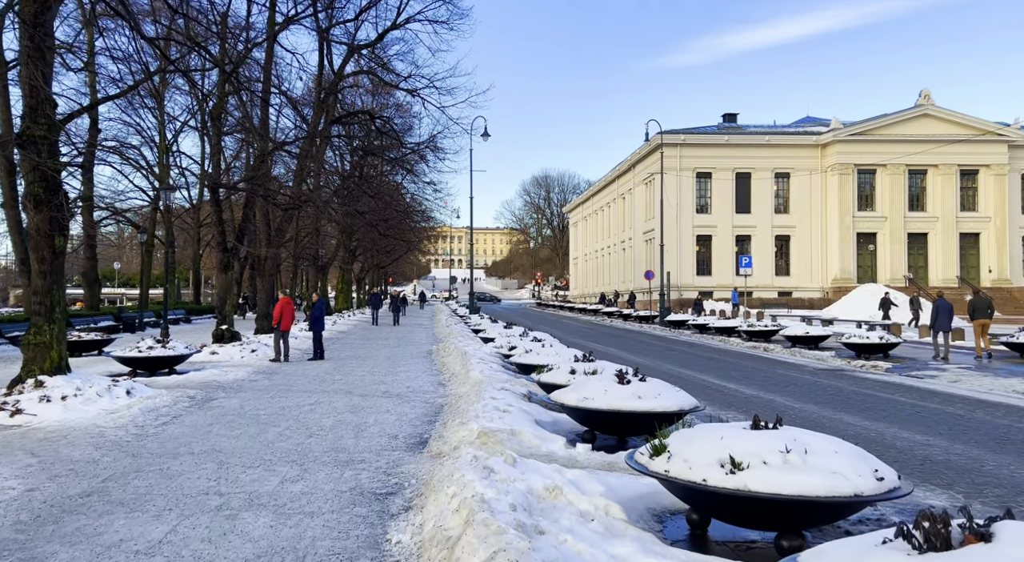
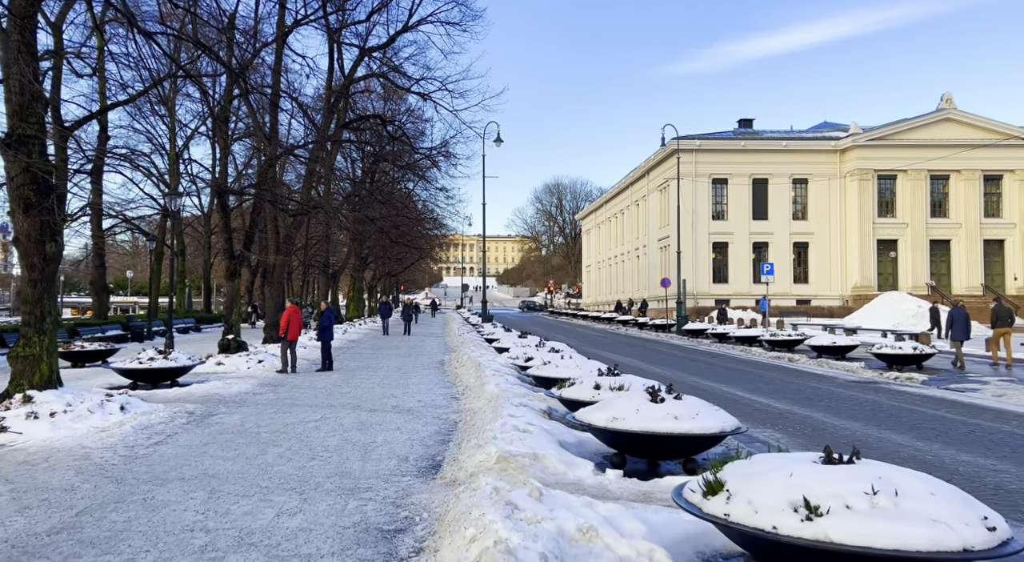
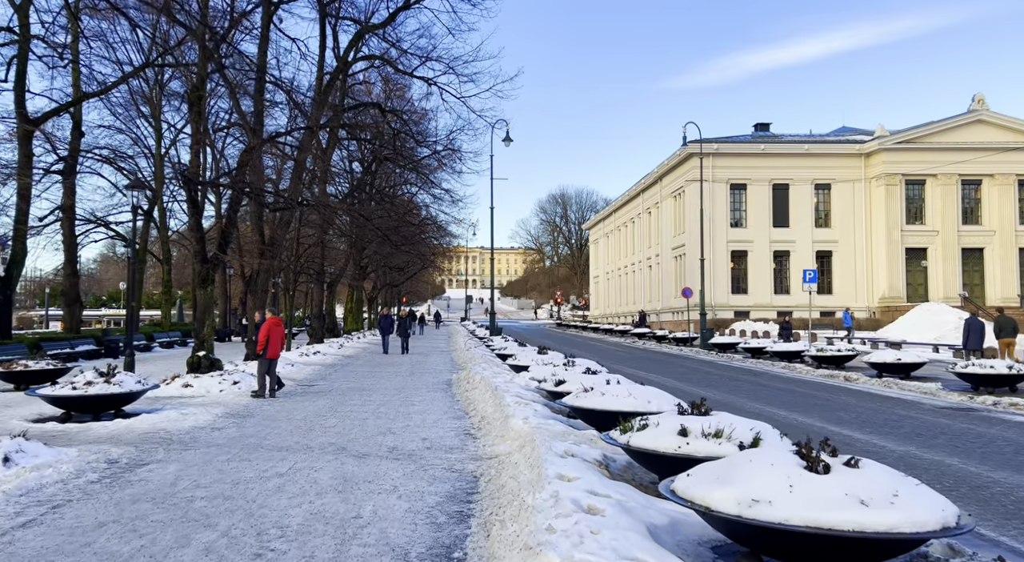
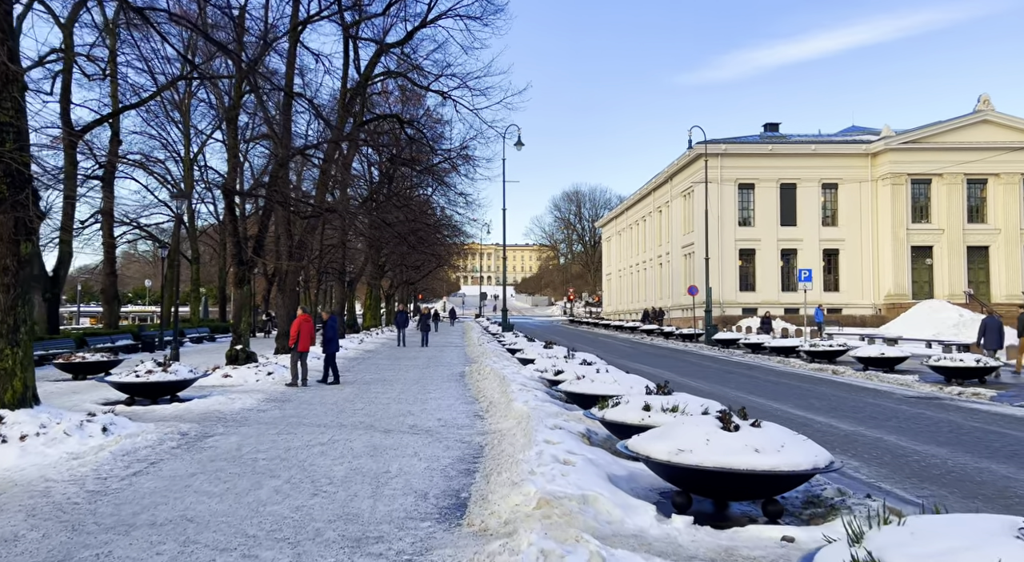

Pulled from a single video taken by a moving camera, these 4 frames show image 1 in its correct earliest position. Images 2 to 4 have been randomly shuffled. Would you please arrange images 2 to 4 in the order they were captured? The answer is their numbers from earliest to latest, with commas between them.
2, 4, 3
